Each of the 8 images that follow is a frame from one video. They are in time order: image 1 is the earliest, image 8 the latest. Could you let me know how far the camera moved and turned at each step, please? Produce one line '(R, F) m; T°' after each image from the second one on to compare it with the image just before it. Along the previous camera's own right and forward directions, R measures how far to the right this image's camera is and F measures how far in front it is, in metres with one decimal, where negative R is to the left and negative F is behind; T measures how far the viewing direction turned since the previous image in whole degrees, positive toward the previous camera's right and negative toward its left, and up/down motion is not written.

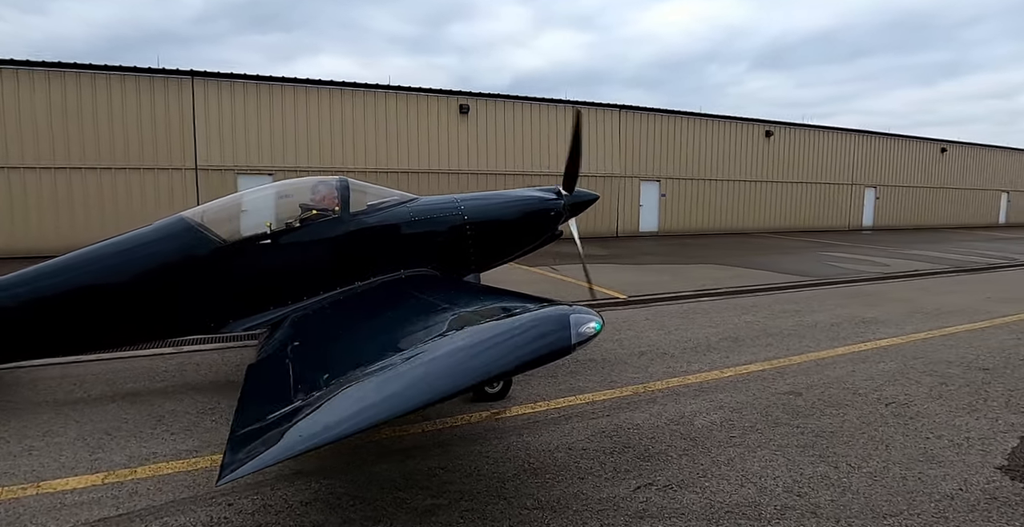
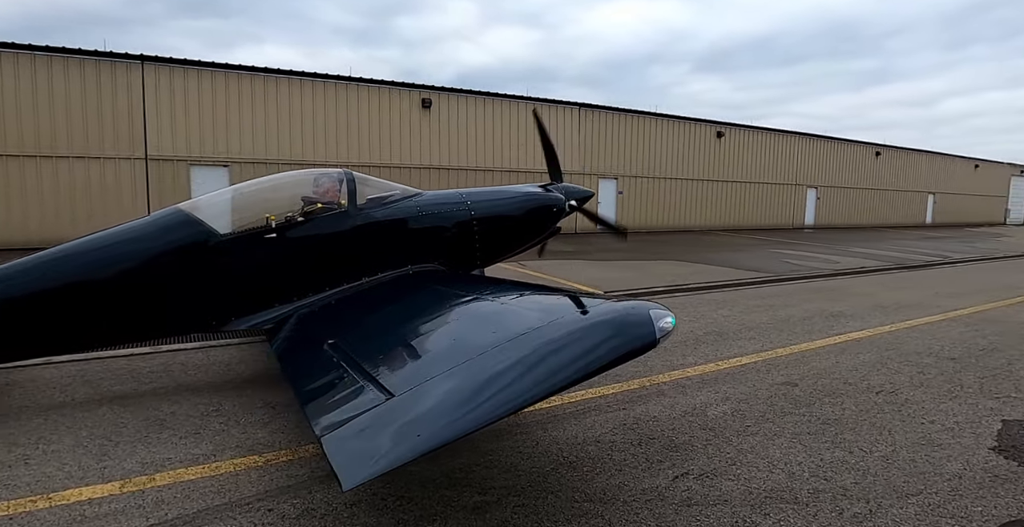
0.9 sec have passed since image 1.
(-0.4, 0.0) m; +5°
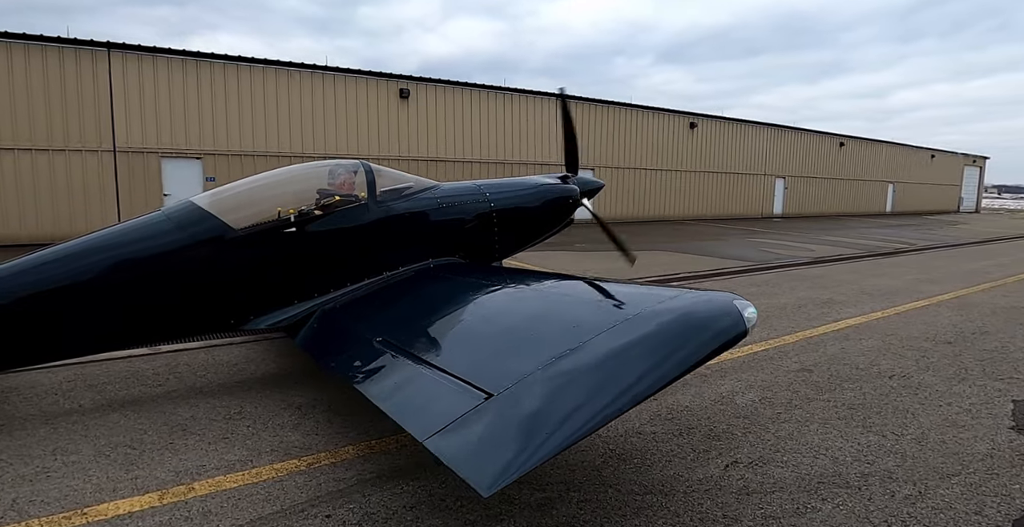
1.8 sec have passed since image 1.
(-0.3, +0.1) m; +3°
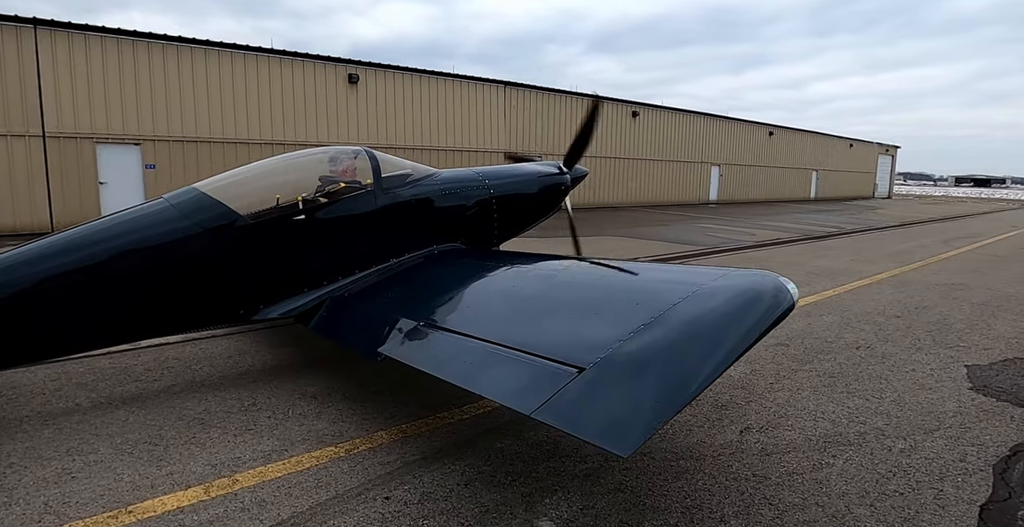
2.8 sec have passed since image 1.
(-0.4, -0.1) m; +6°
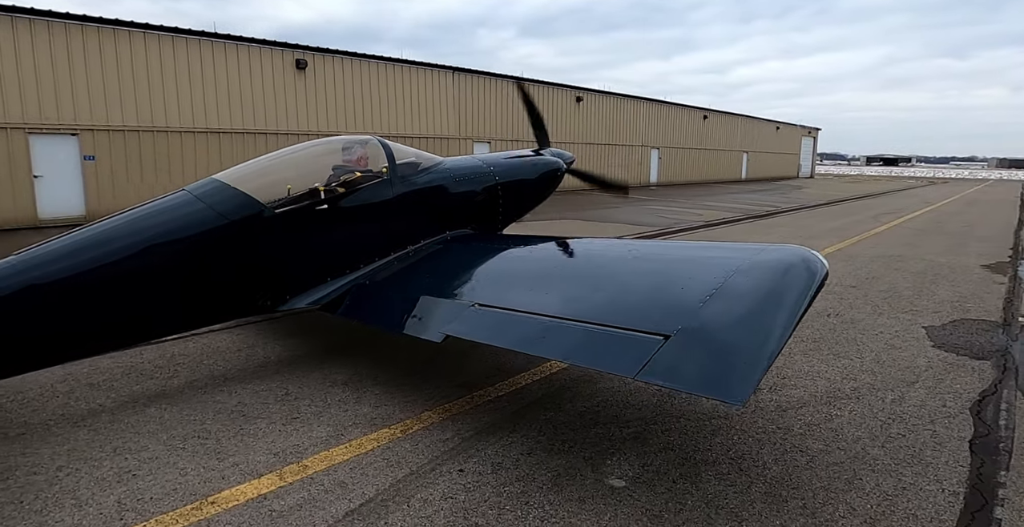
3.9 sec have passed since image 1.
(-0.5, -0.1) m; +6°
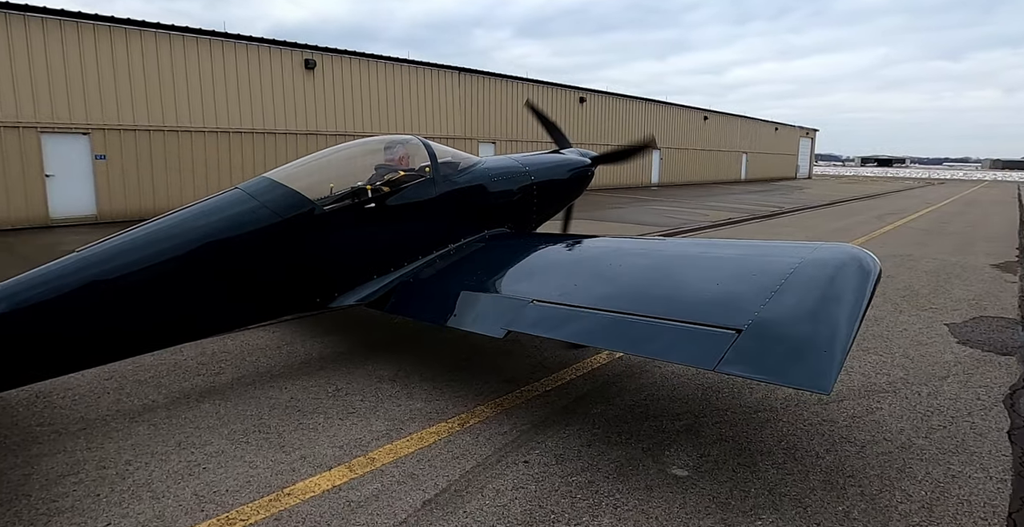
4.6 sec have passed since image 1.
(-0.3, -0.1) m; 0°
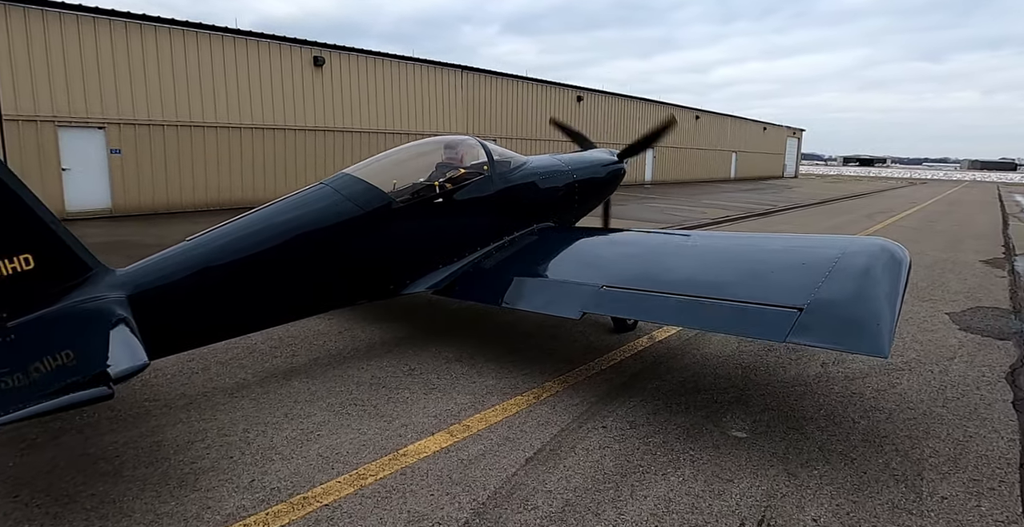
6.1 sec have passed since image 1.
(-0.4, -0.3) m; +1°
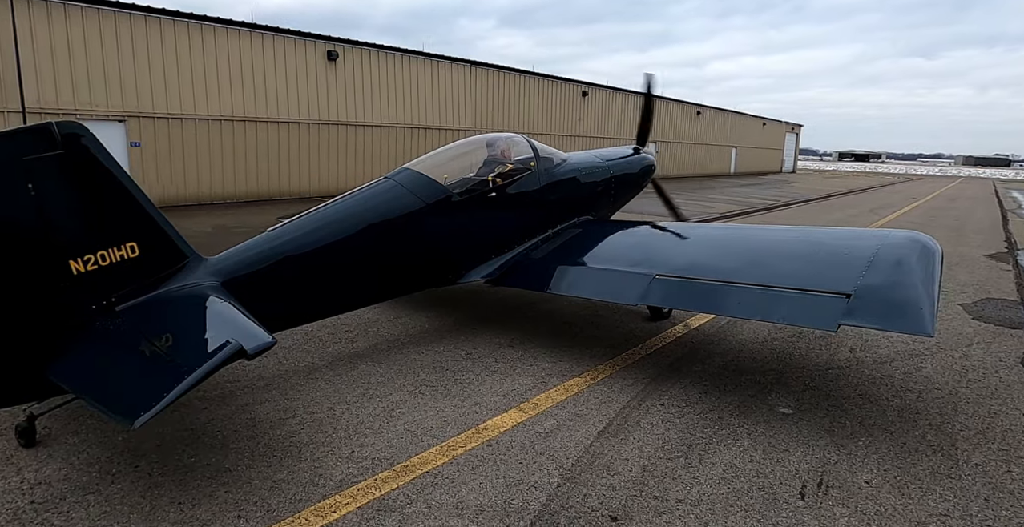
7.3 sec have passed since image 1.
(-0.4, -0.2) m; +1°
